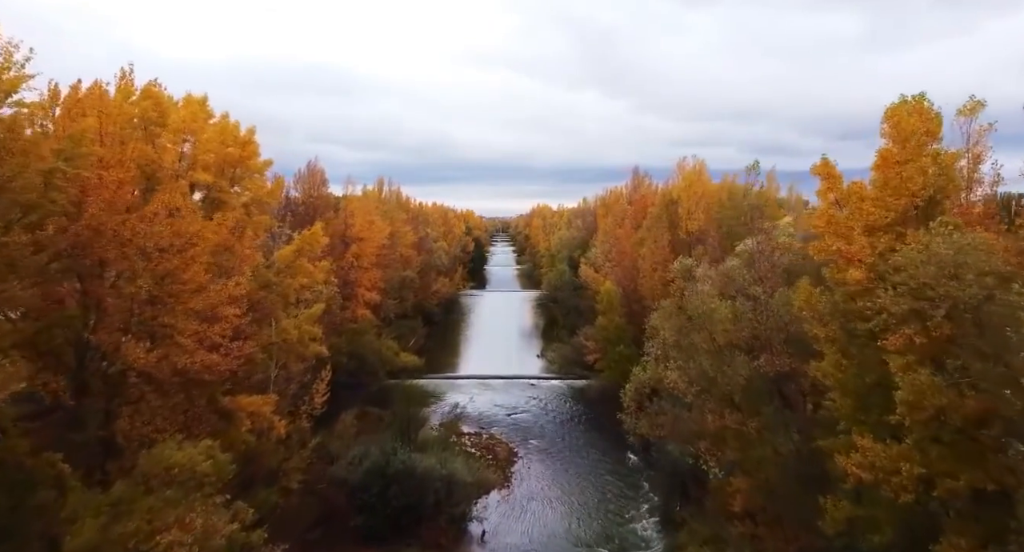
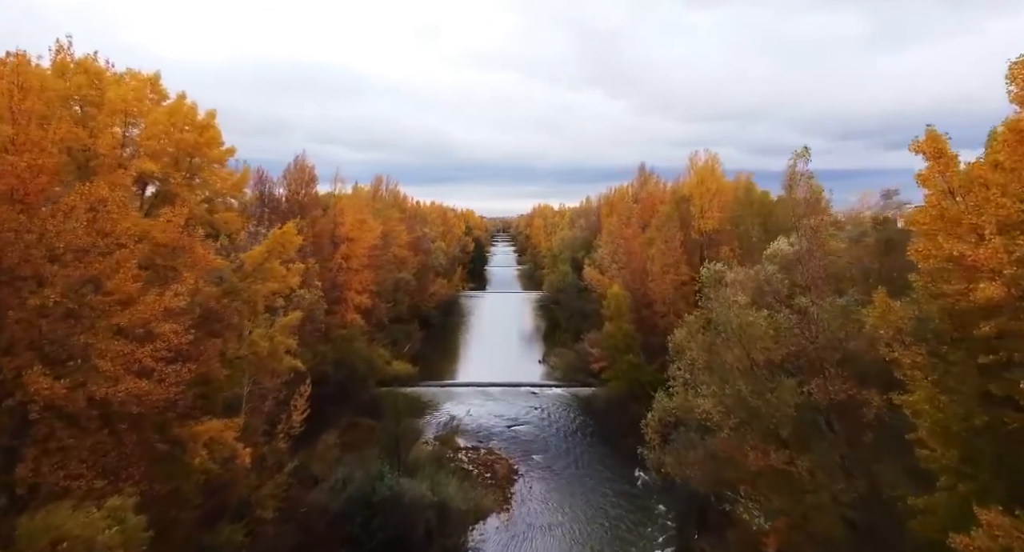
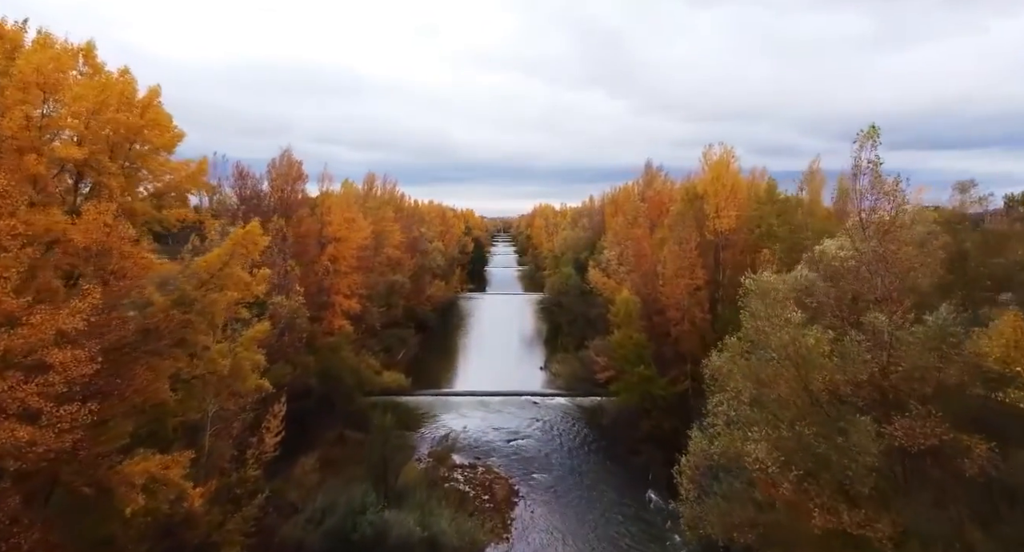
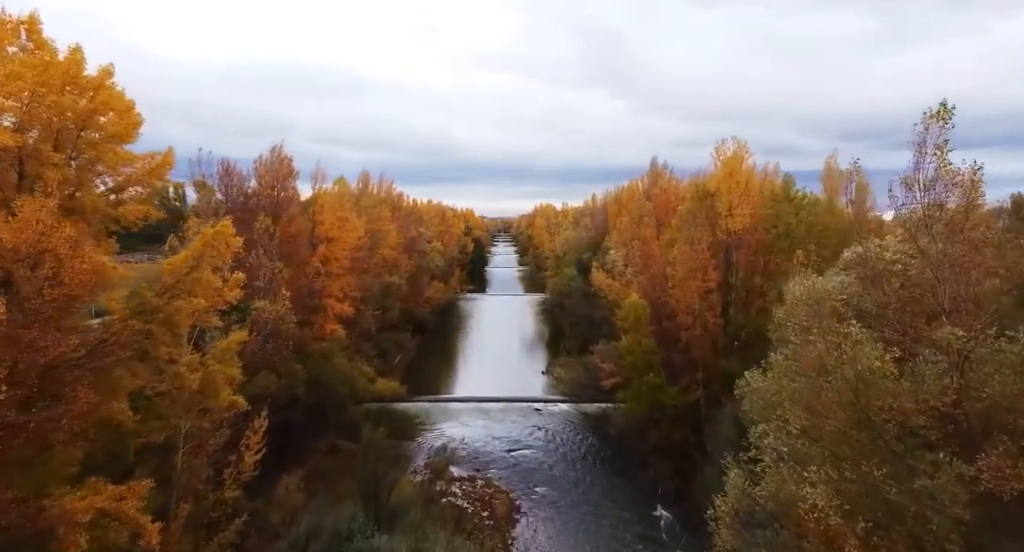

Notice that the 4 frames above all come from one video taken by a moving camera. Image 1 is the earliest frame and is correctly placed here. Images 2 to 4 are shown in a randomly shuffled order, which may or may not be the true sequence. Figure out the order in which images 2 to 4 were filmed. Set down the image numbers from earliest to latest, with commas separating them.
2, 3, 4
